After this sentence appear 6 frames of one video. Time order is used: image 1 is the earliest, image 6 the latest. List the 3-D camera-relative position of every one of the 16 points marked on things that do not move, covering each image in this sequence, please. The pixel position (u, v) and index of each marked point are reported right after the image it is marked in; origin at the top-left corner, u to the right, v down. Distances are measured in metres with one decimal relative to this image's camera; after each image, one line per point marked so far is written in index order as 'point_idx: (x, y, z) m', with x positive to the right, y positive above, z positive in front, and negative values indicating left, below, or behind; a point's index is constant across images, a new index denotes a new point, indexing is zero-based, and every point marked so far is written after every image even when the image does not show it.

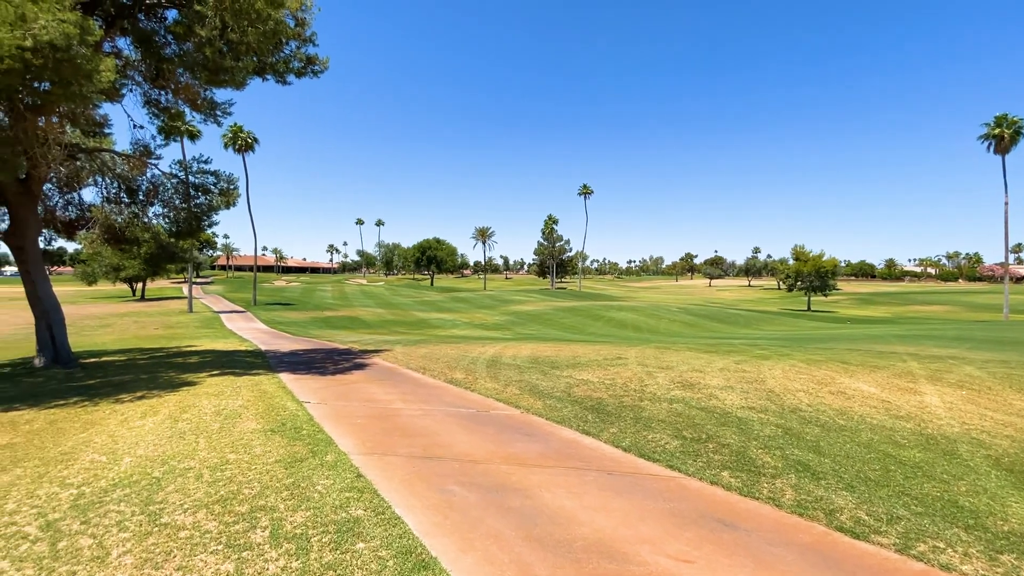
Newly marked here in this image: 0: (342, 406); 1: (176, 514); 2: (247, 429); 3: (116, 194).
0: (-2.5, -1.8, +7.0) m
1: (-2.6, -1.7, +3.7) m
2: (-3.2, -1.7, +5.8) m
3: (-11.2, +2.7, +13.6) m
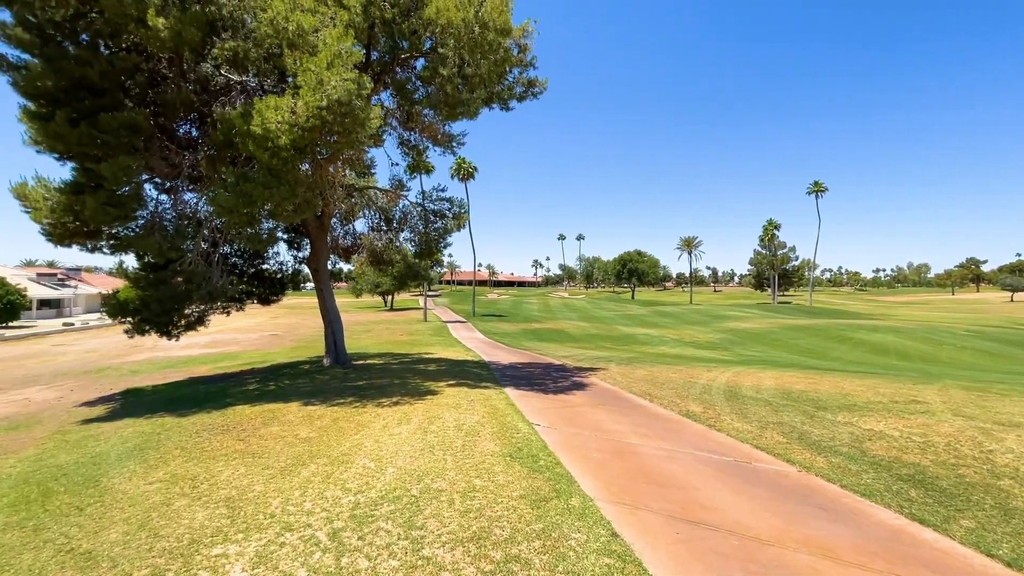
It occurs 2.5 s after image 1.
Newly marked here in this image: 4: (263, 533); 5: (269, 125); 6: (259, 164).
0: (+0.8, -2.0, +6.6) m
1: (-0.6, -1.9, +3.6) m
2: (-0.3, -2.0, +5.7) m
3: (-4.5, +2.2, +16.2) m
4: (-2.0, -2.0, +3.9) m
5: (-4.5, +3.0, +8.9) m
6: (-5.1, +2.5, +9.7) m
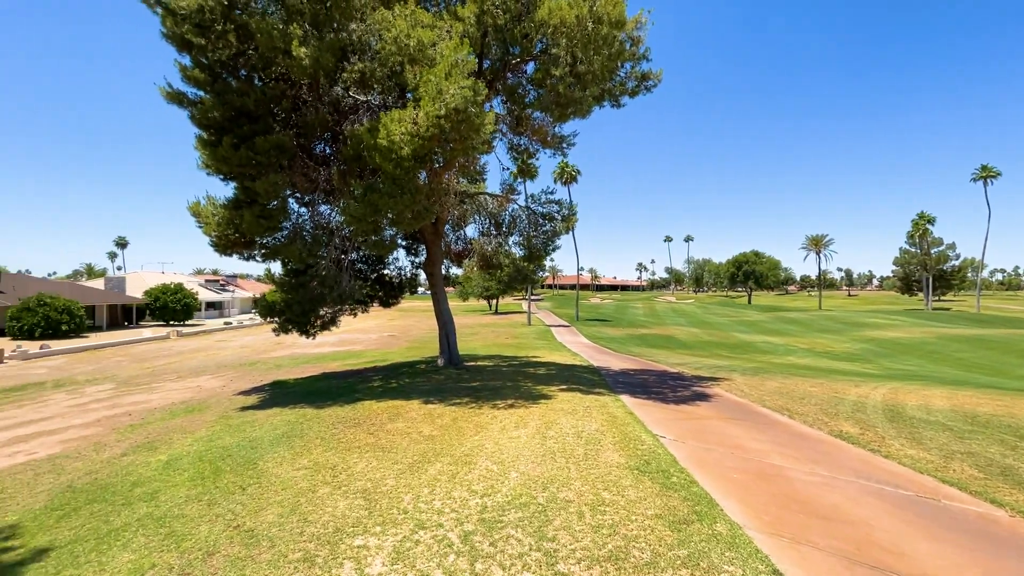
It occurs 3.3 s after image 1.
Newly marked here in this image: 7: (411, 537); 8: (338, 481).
0: (+2.4, -2.1, +6.0) m
1: (+0.4, -1.9, +3.4) m
2: (+1.1, -2.0, +5.4) m
3: (-0.8, +2.1, +16.6) m
4: (-0.9, -2.0, +4.0) m
5: (-2.3, +3.0, +9.4) m
6: (-2.8, +2.5, +10.3) m
7: (-0.8, -2.0, +3.8) m
8: (-1.9, -2.1, +5.1) m
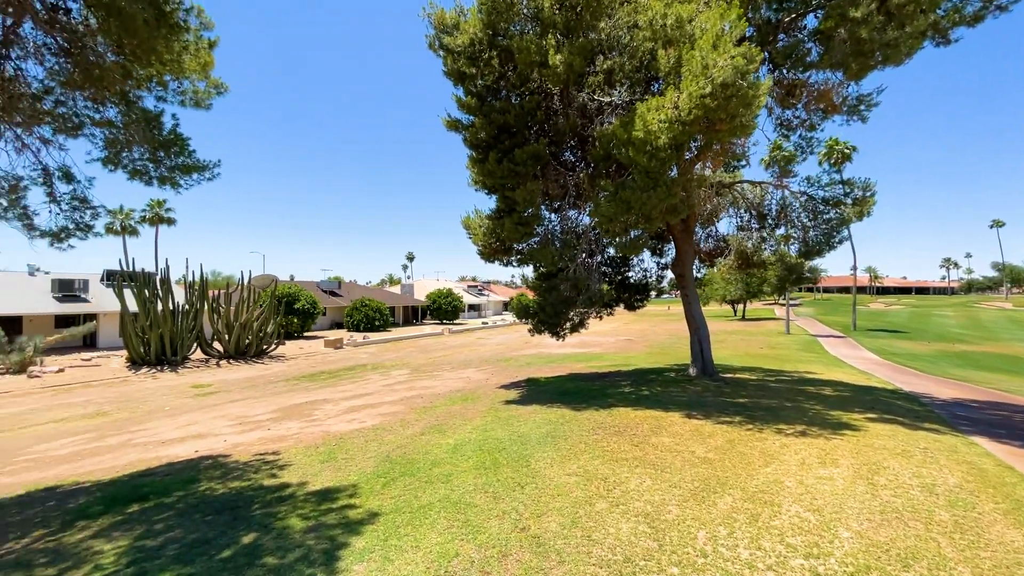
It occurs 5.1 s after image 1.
0: (+5.2, -2.0, +3.6) m
1: (+2.2, -1.9, +2.1) m
2: (+3.8, -1.9, +3.6) m
3: (+7.1, +2.0, +14.5) m
4: (+1.3, -2.0, +3.3) m
5: (+2.5, +3.0, +8.8) m
6: (+2.6, +2.4, +9.8) m
7: (+1.4, -2.0, +3.1) m
8: (+1.0, -2.0, +4.7) m
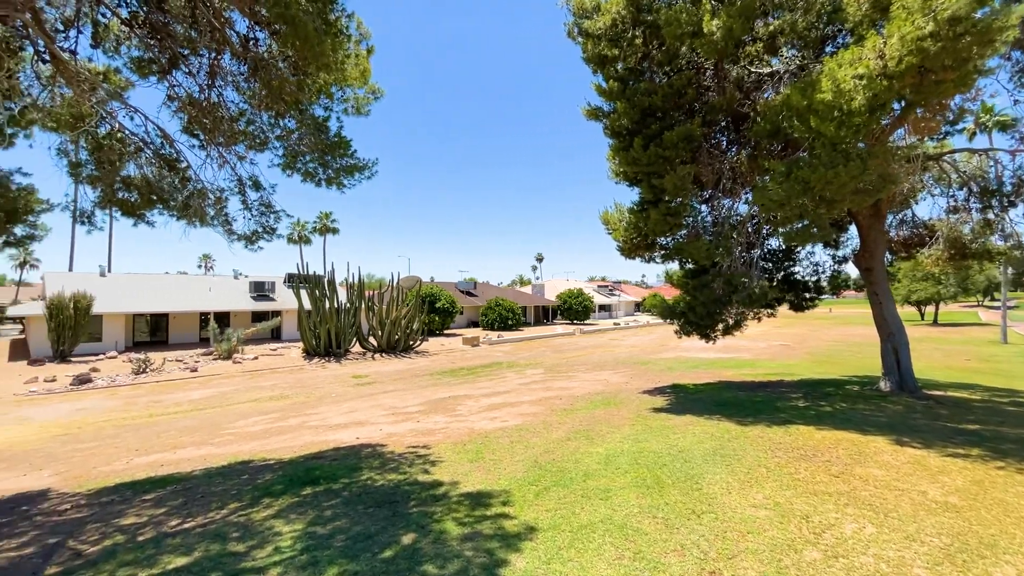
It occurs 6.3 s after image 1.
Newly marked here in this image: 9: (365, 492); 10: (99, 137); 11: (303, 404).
0: (+6.2, -1.9, +1.5) m
1: (+2.9, -1.8, +0.9) m
2: (+4.9, -1.9, +1.9) m
3: (+10.9, +2.1, +11.5) m
4: (+2.4, -1.9, +2.3) m
5: (+5.0, +3.0, +7.3) m
6: (+5.3, +2.5, +8.2) m
7: (+2.4, -1.9, +2.0) m
8: (+2.4, -2.0, +3.7) m
9: (-1.7, -2.3, +5.4) m
10: (-5.9, +2.1, +6.8) m
11: (-6.3, -3.5, +14.5) m
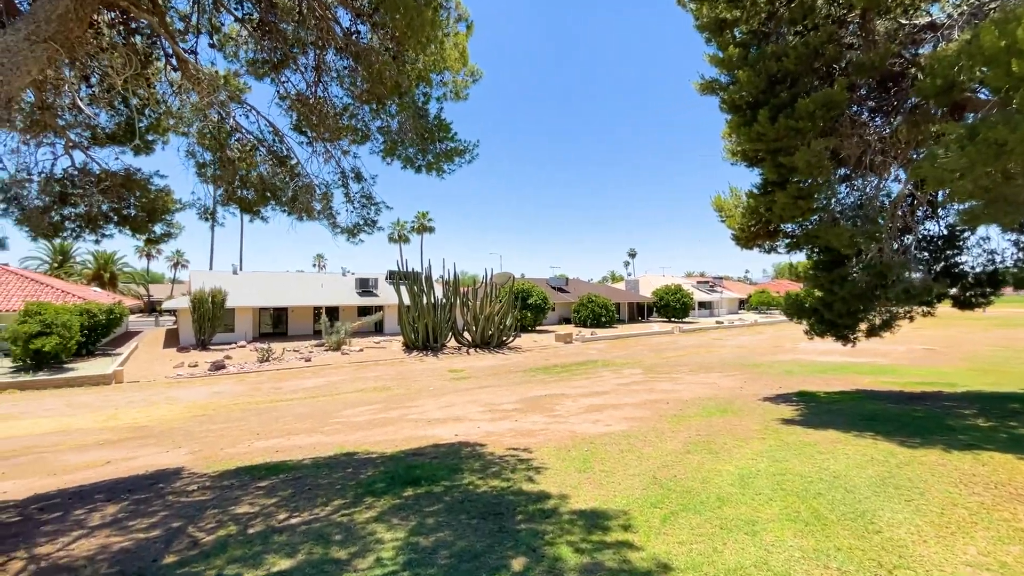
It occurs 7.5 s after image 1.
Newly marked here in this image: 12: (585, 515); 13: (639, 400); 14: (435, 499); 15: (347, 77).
0: (+6.6, -1.8, -0.3) m
1: (+3.2, -1.7, -0.3) m
2: (+5.3, -1.8, +0.4) m
3: (+13.0, +2.3, +8.7) m
4: (+2.9, -1.8, +1.2) m
5: (+6.4, +3.2, +5.6) m
6: (+6.9, +2.6, +6.5) m
7: (+2.9, -1.8, +1.0) m
8: (+3.2, -1.9, +2.6) m
9: (-0.5, -2.2, +5.0) m
10: (-4.4, +2.2, +7.2) m
11: (-3.4, -3.4, +14.8) m
12: (+0.7, -2.1, +4.4) m
13: (+3.3, -2.9, +12.5) m
14: (-0.8, -2.2, +5.1) m
15: (-2.2, +2.9, +6.5) m
